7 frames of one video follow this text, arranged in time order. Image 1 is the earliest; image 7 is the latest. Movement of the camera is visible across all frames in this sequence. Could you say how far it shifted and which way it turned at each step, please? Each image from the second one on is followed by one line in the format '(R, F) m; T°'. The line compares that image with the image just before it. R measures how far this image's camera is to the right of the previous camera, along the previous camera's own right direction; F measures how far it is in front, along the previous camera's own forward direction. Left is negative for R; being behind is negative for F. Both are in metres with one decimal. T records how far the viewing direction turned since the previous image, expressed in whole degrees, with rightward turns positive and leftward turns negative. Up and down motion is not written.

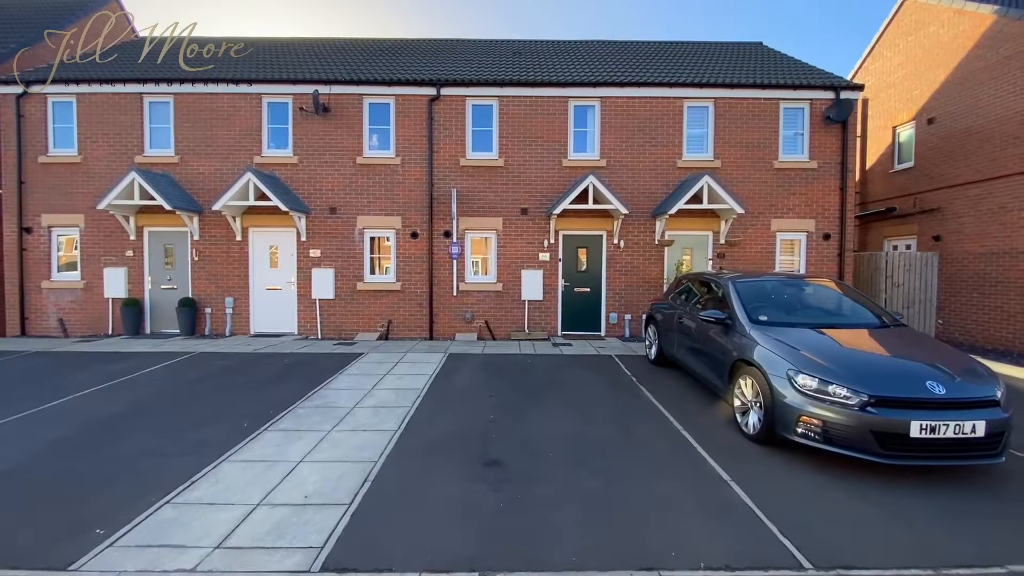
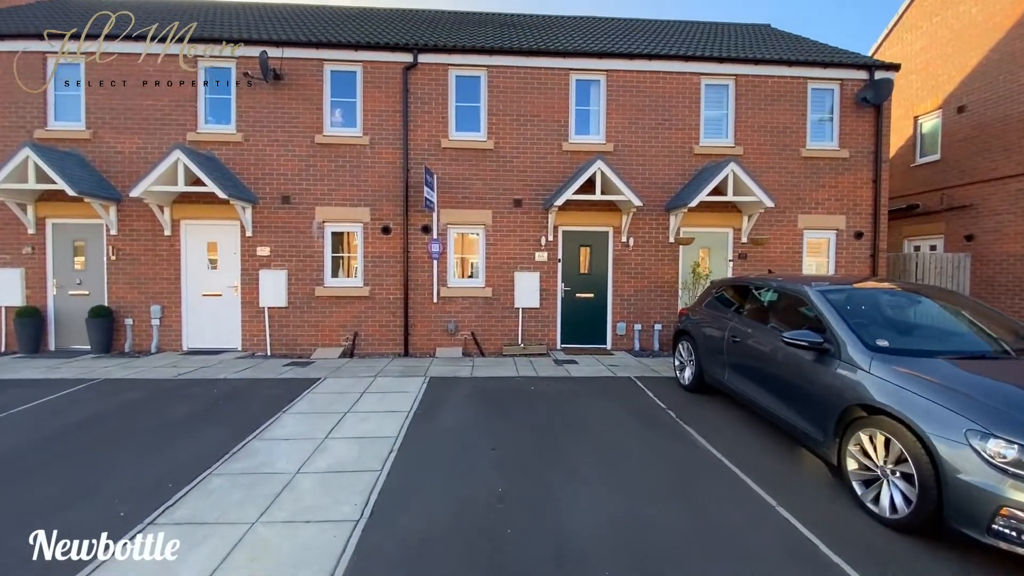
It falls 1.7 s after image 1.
(-0.3, +1.6) m; +3°
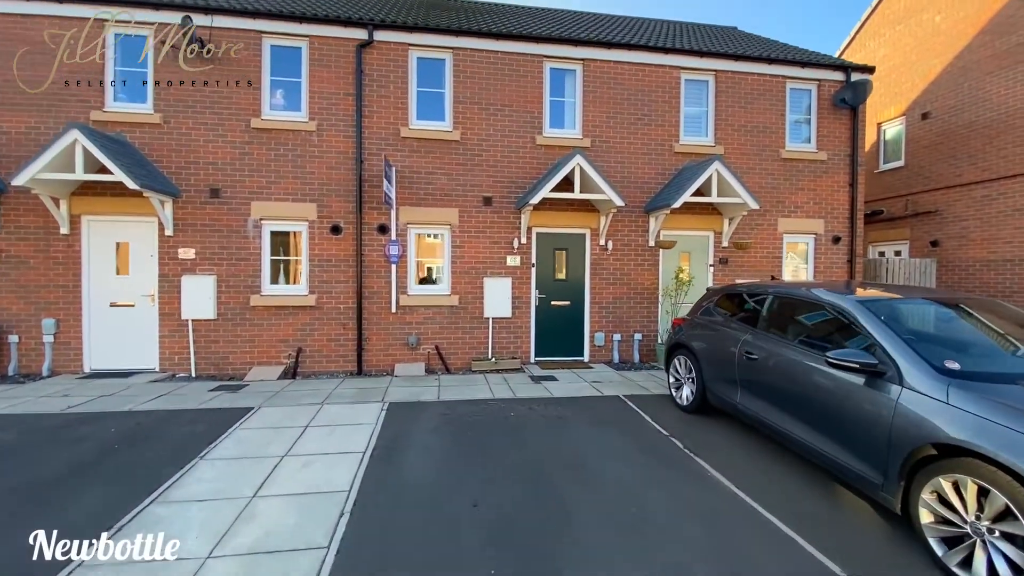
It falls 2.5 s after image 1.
(-0.2, +0.9) m; +5°
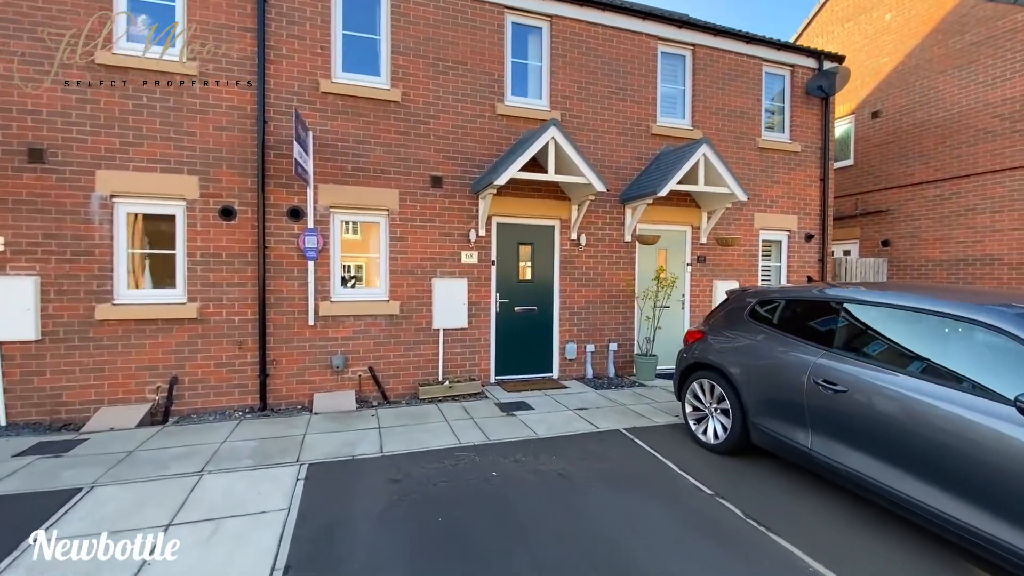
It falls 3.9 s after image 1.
(-0.4, +1.5) m; +9°
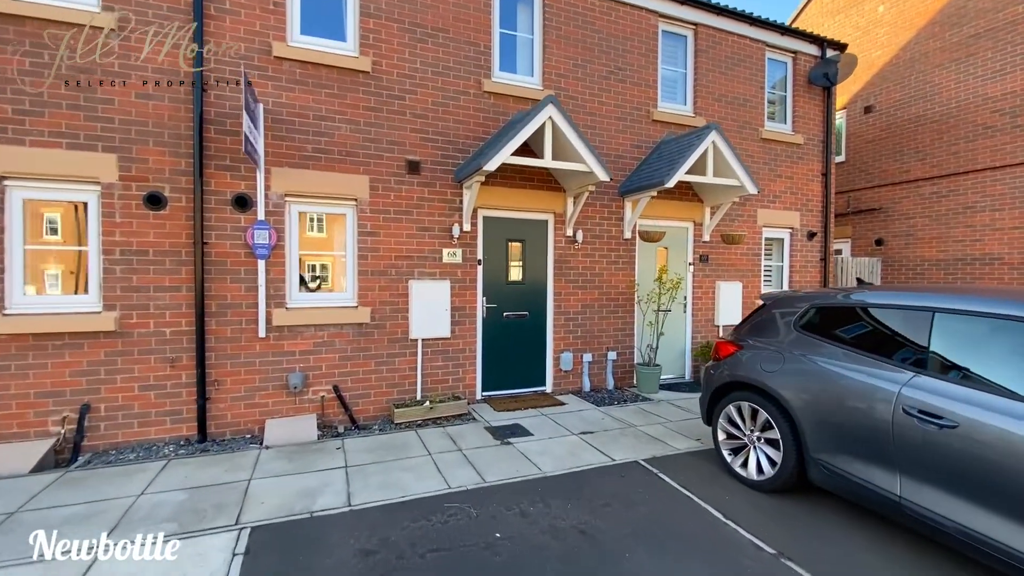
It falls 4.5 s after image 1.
(-0.2, +0.8) m; +4°
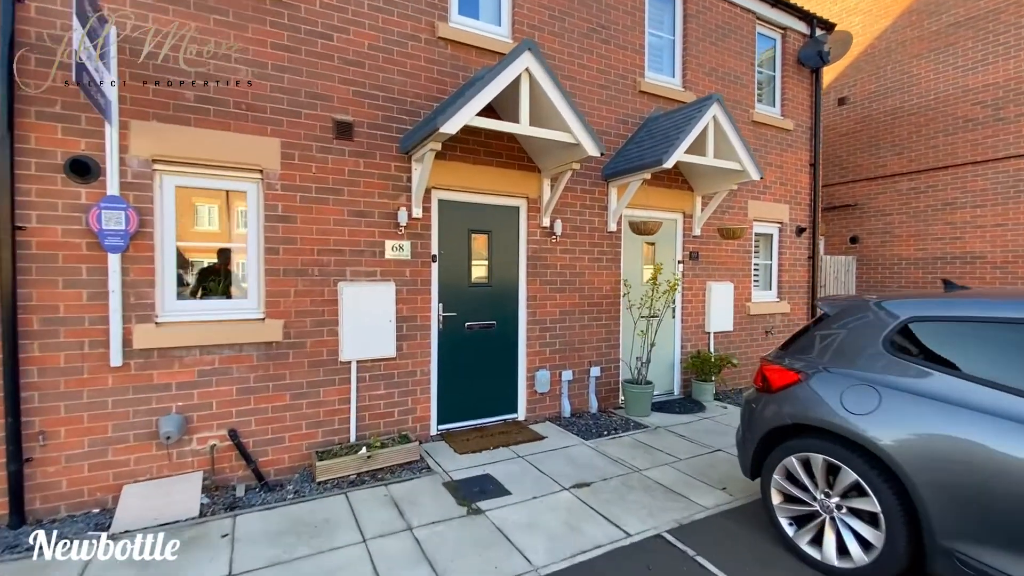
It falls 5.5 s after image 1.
(-0.1, +1.2) m; +6°
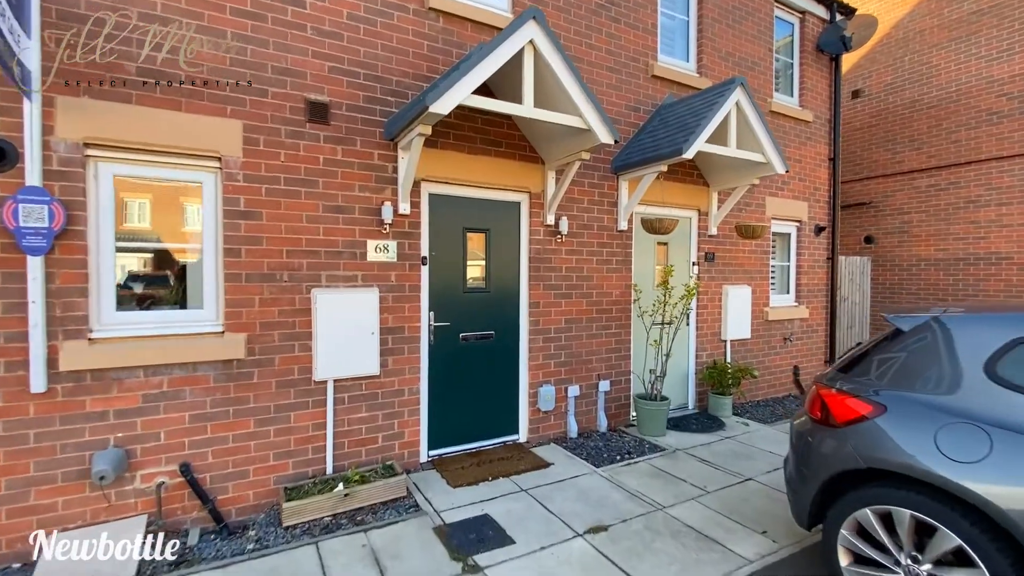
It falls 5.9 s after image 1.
(-0.1, +0.5) m; +1°
